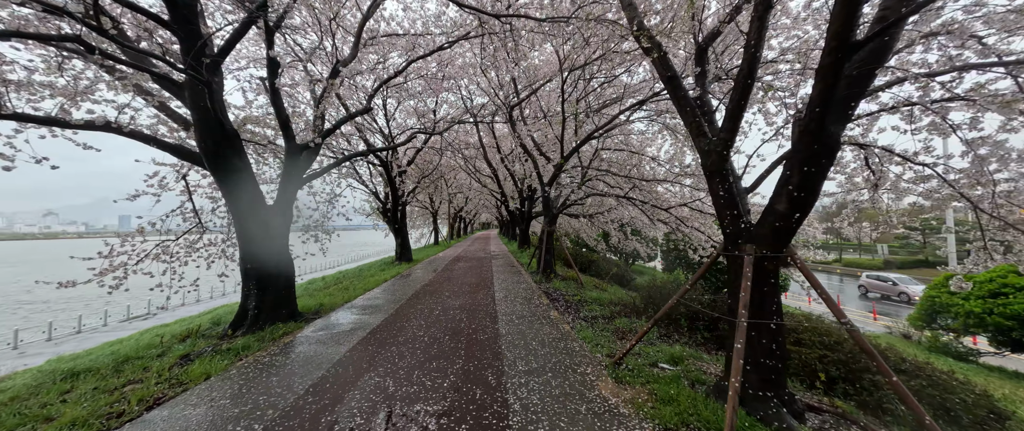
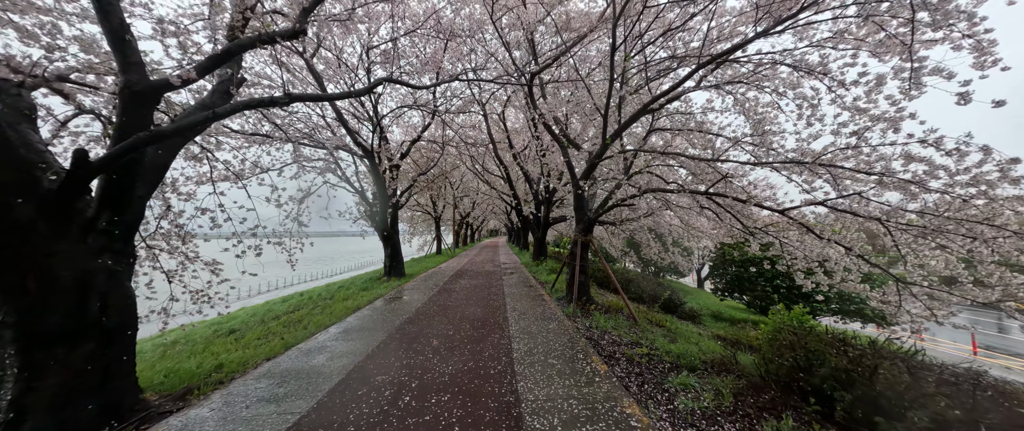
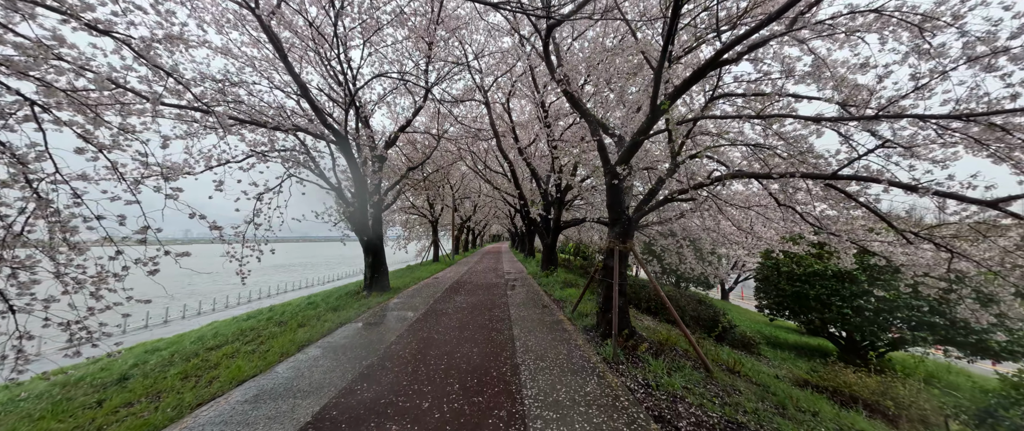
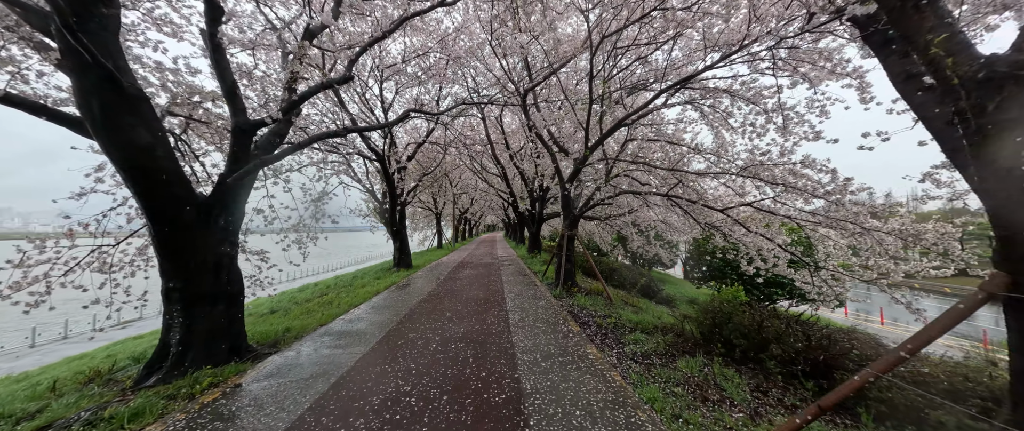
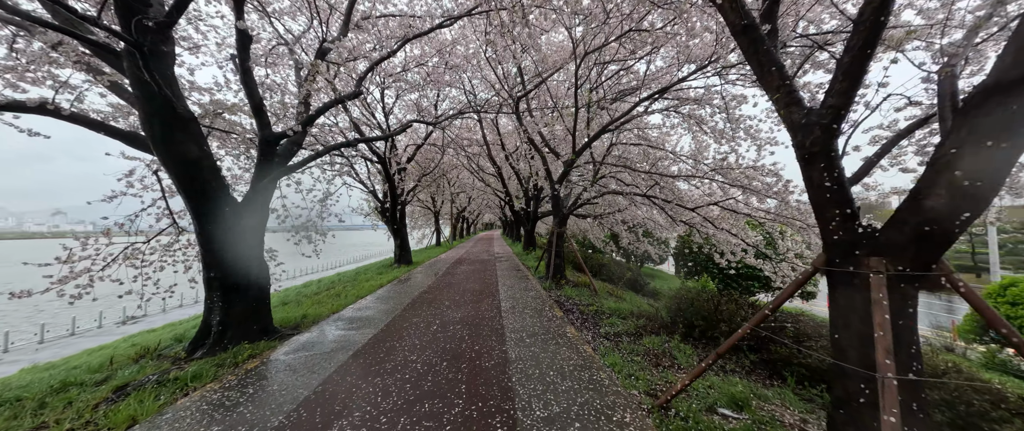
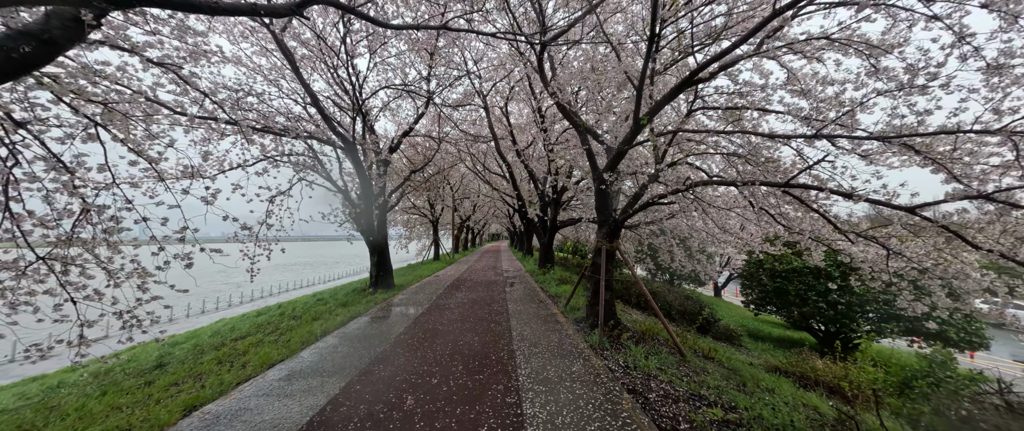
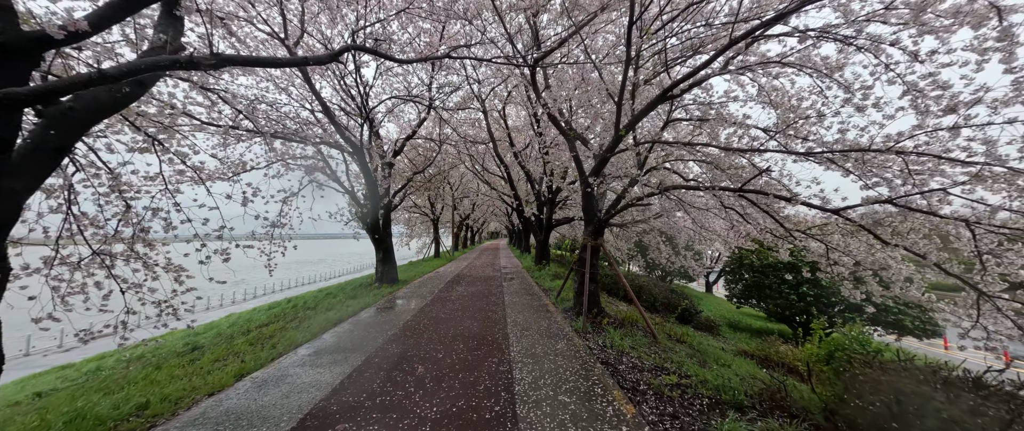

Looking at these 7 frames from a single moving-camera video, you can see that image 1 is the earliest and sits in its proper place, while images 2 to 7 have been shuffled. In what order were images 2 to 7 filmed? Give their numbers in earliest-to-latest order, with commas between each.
5, 4, 2, 7, 6, 3
